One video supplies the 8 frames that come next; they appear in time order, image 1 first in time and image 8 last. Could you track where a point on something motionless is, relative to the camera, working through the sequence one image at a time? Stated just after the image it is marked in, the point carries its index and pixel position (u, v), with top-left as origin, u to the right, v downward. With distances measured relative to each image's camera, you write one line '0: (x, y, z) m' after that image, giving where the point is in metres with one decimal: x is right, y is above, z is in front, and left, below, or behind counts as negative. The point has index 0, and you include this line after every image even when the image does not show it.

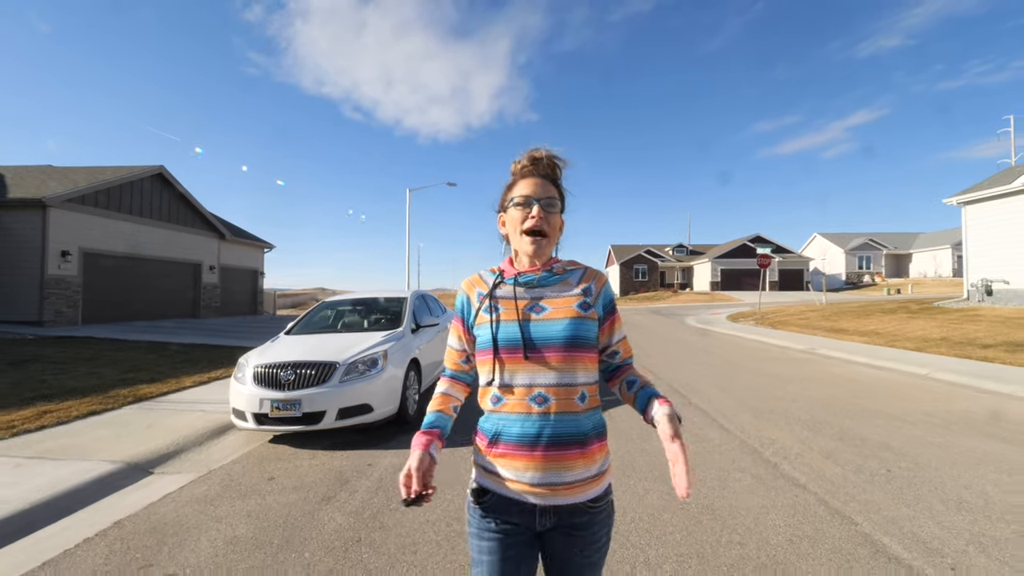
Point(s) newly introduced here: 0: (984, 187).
0: (+16.3, +3.5, +18.1) m
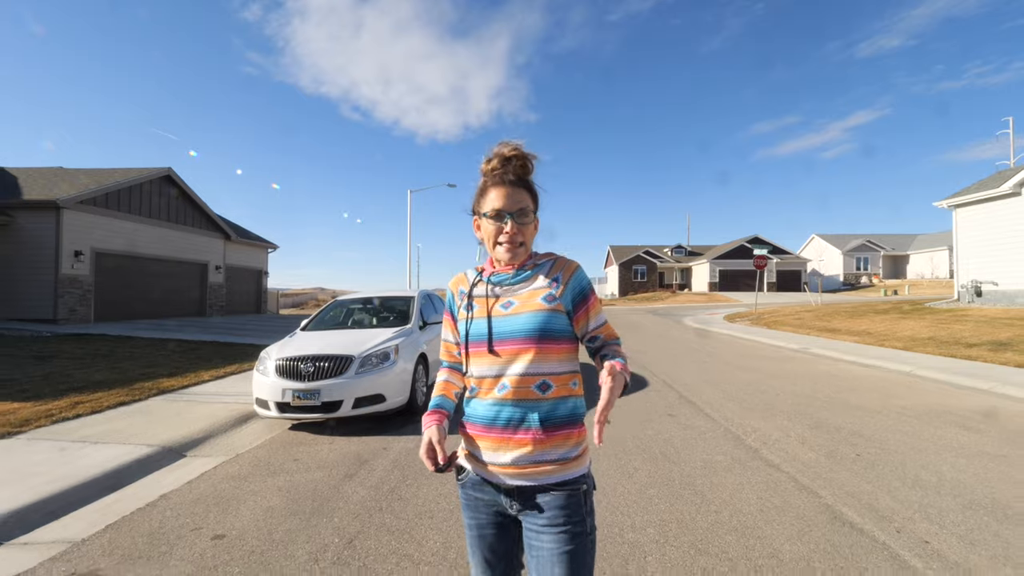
0: (+16.4, +3.5, +18.5) m
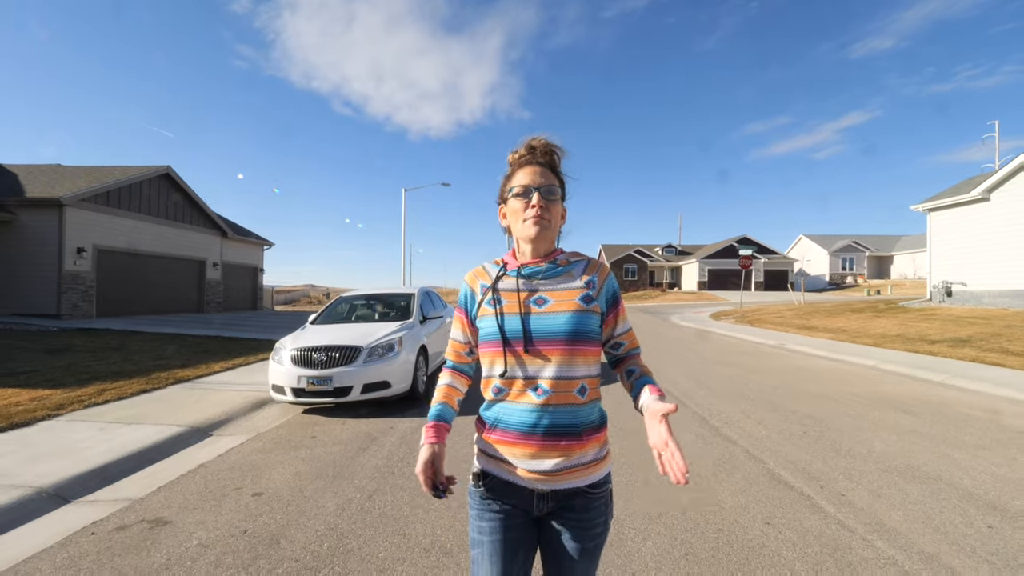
0: (+16.1, +3.4, +19.4) m
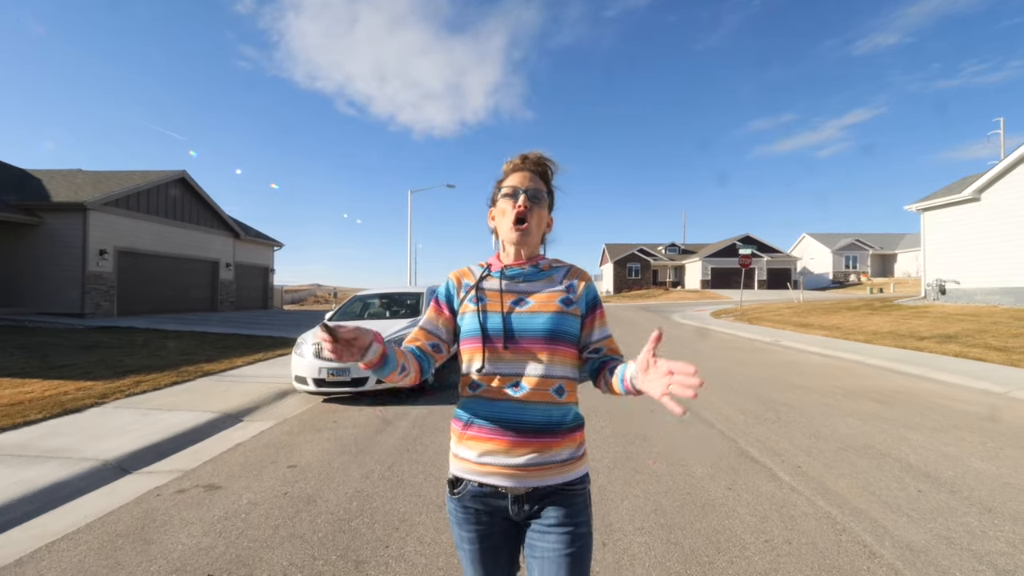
0: (+16.2, +3.5, +19.8) m
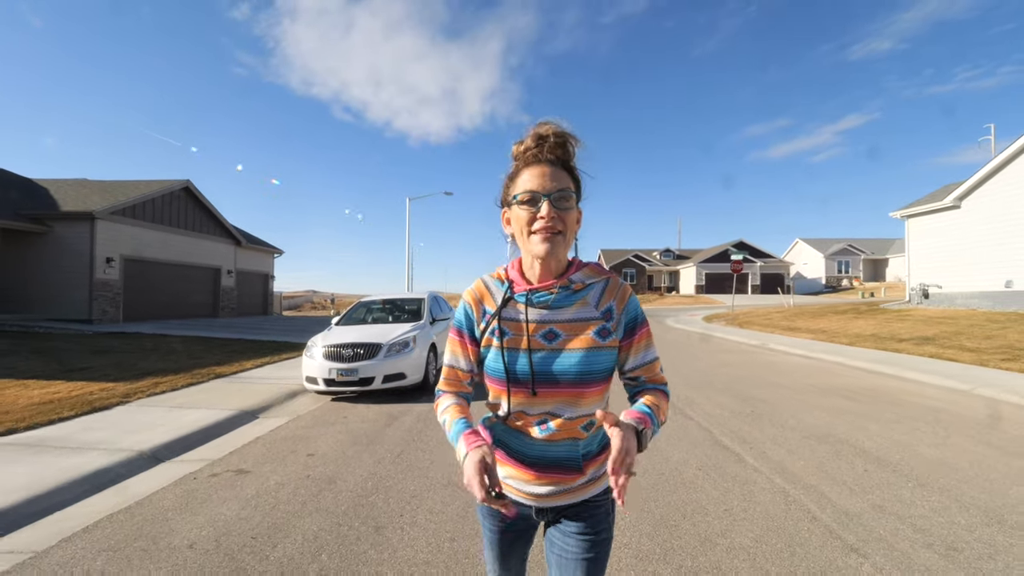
0: (+16.1, +3.4, +20.5) m
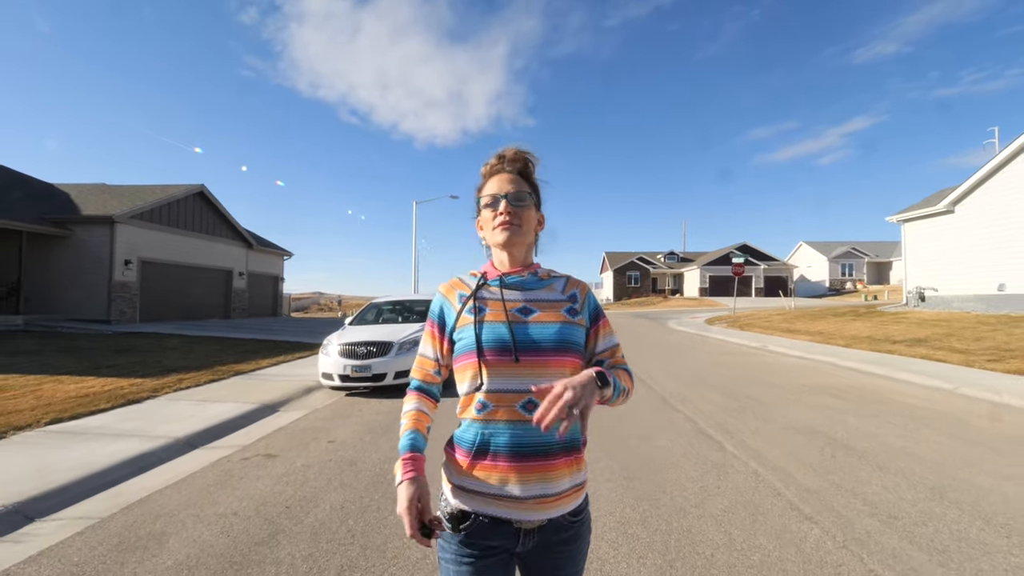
0: (+16.2, +3.2, +20.9) m
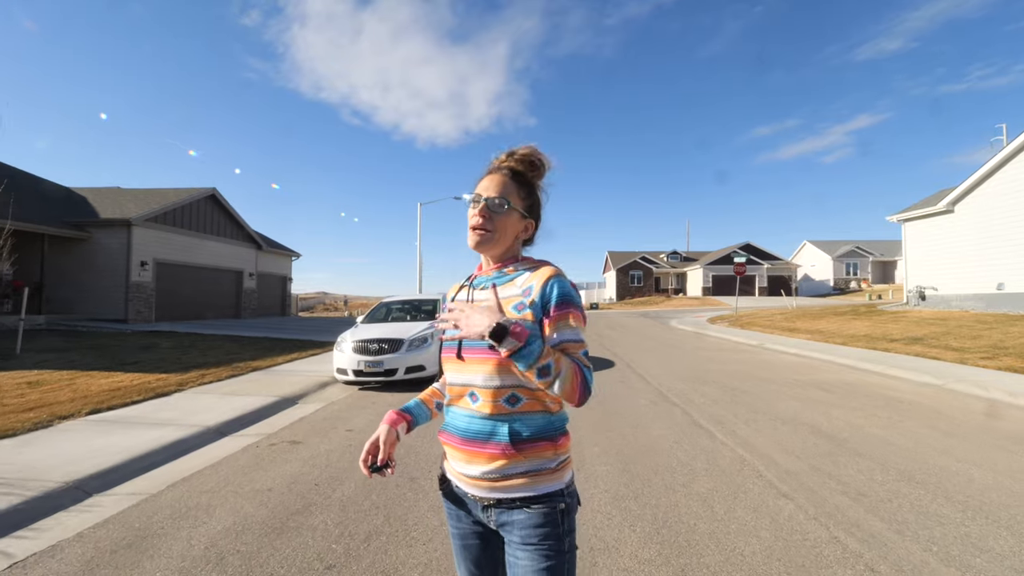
0: (+16.4, +3.3, +21.1) m
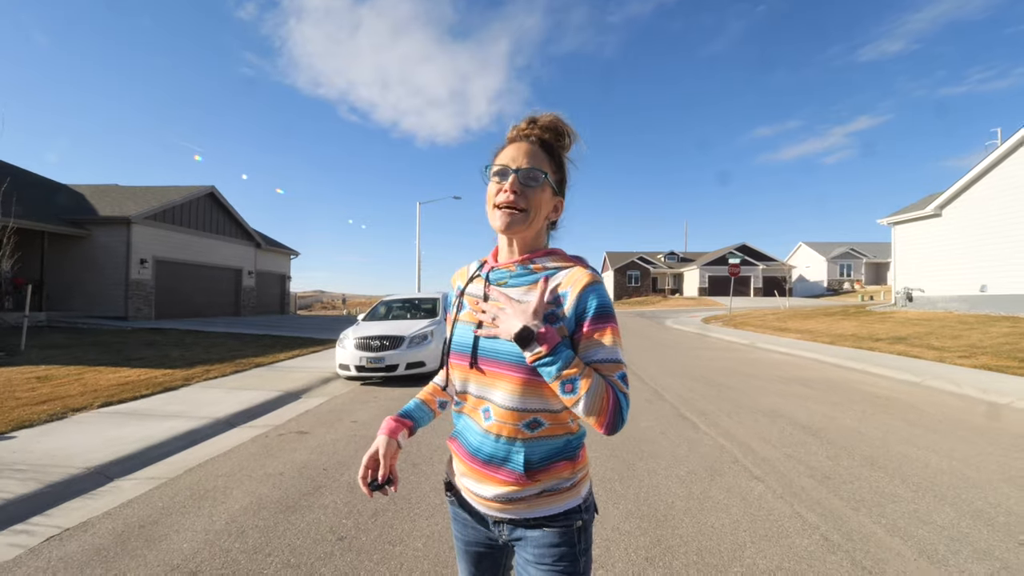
0: (+16.3, +3.2, +21.5) m
